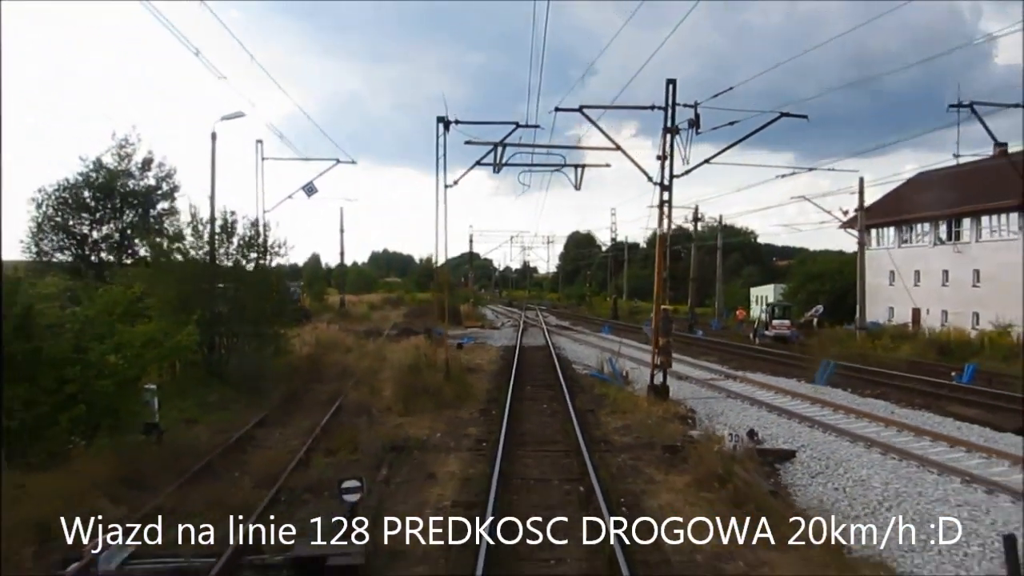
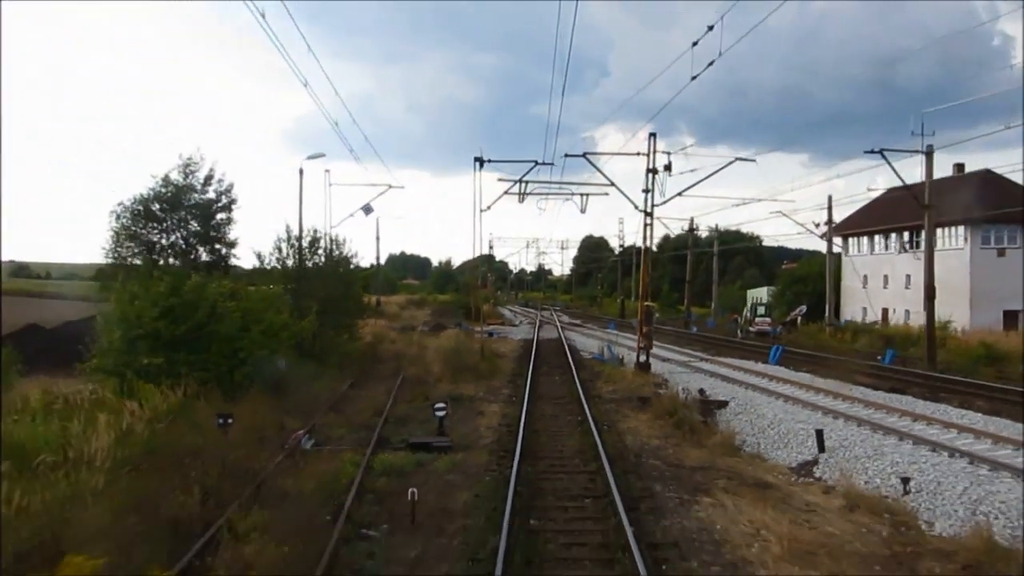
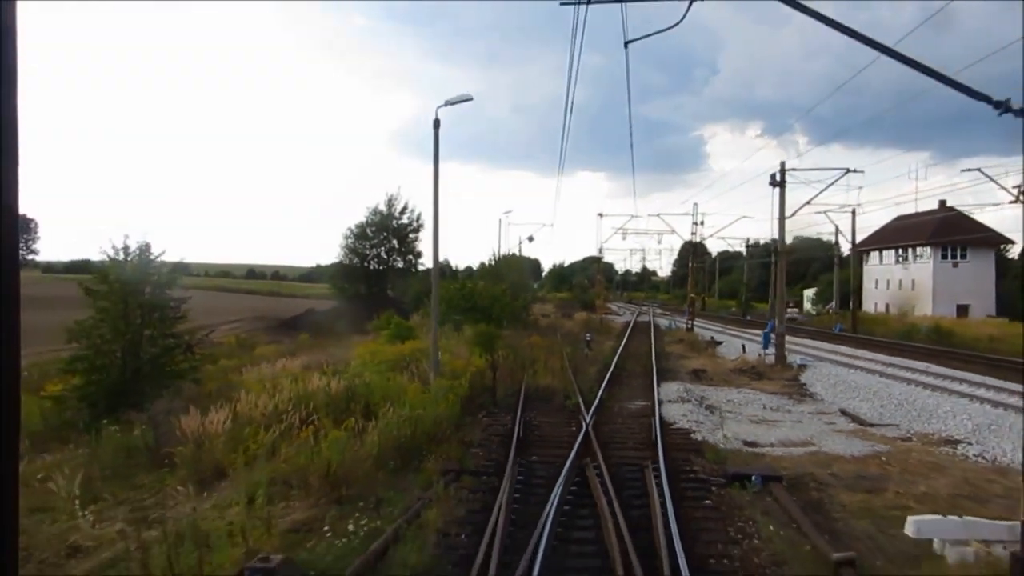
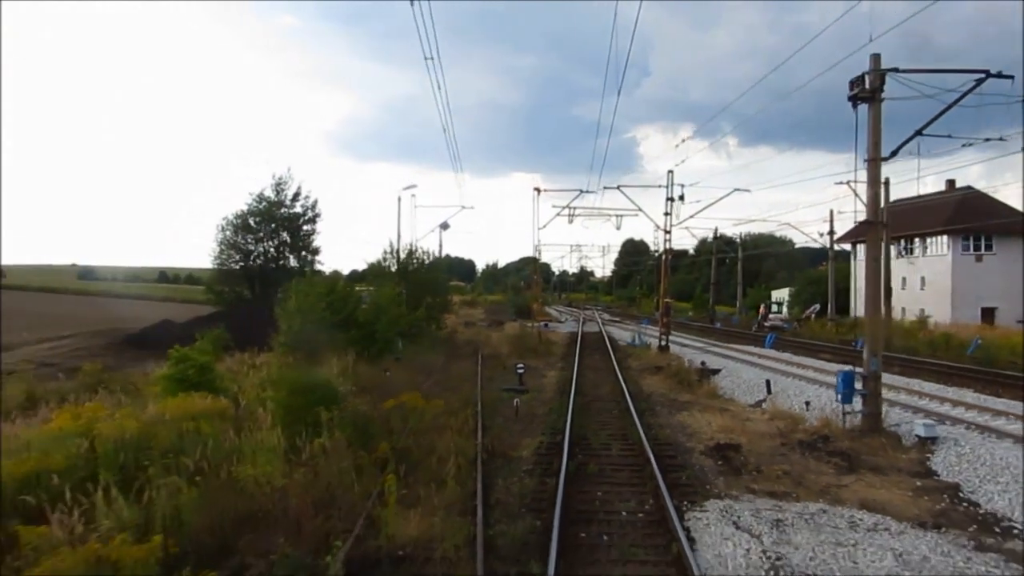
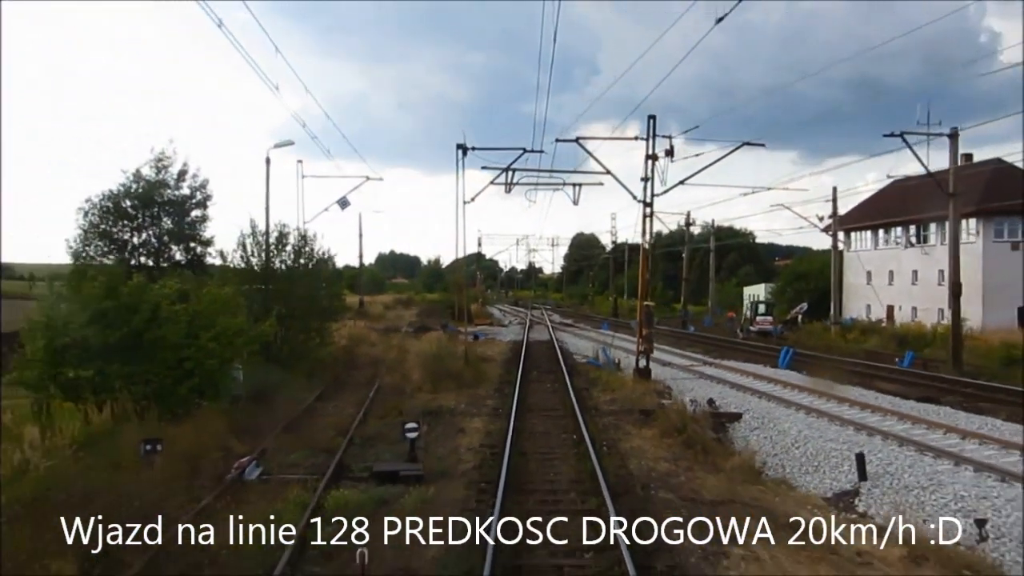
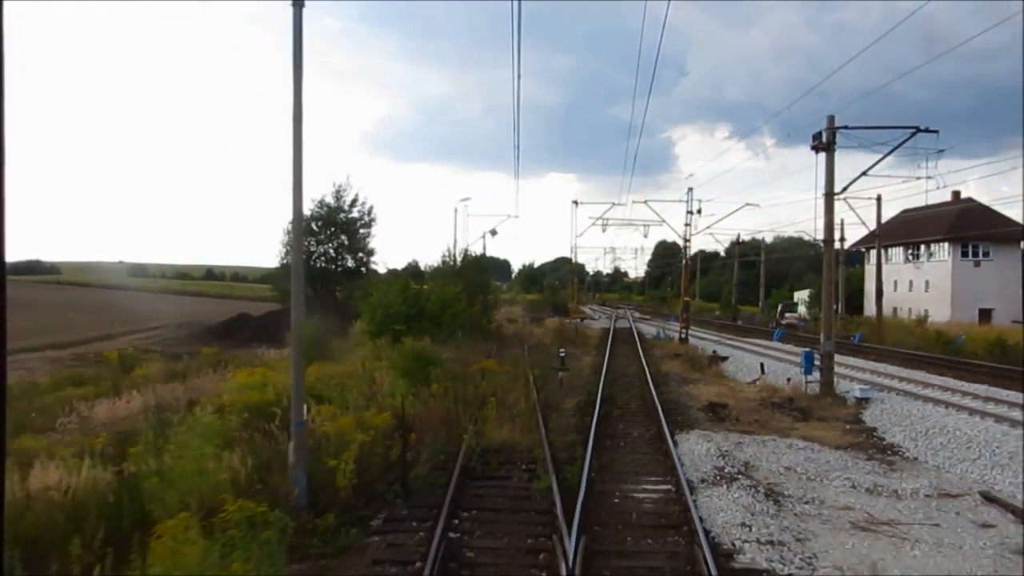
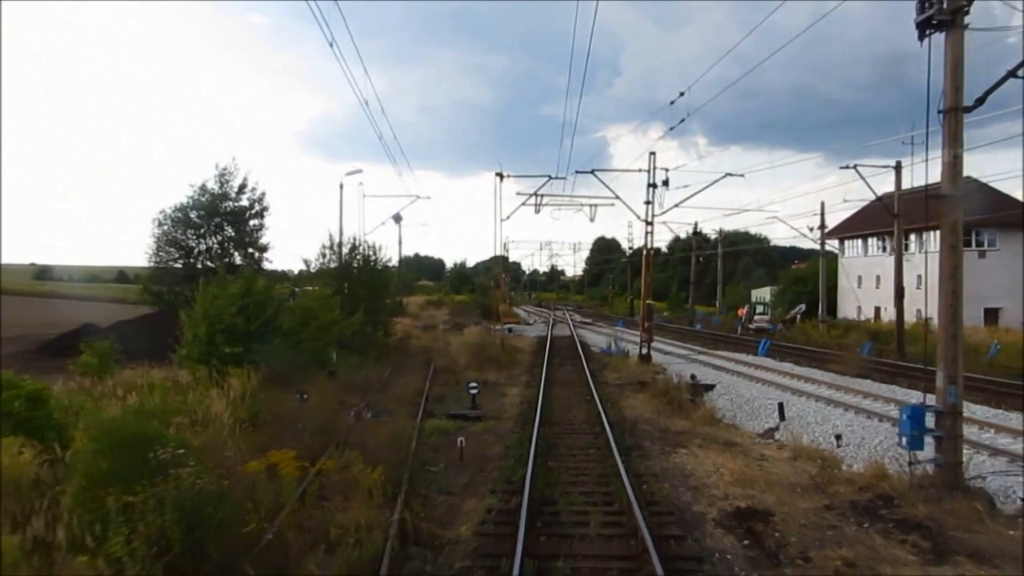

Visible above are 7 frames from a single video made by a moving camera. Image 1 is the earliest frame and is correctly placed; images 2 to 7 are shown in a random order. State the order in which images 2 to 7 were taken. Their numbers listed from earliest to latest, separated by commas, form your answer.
5, 2, 7, 4, 6, 3
